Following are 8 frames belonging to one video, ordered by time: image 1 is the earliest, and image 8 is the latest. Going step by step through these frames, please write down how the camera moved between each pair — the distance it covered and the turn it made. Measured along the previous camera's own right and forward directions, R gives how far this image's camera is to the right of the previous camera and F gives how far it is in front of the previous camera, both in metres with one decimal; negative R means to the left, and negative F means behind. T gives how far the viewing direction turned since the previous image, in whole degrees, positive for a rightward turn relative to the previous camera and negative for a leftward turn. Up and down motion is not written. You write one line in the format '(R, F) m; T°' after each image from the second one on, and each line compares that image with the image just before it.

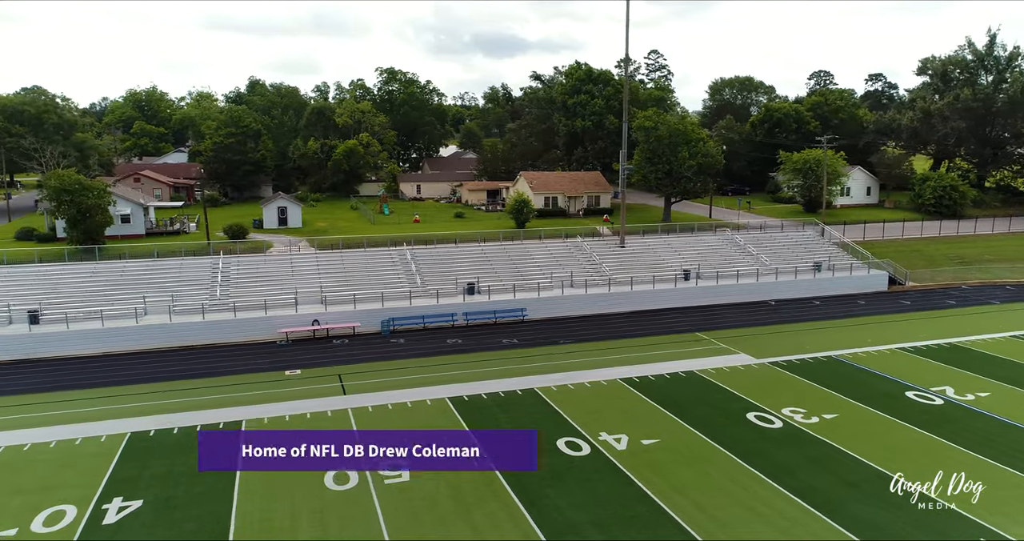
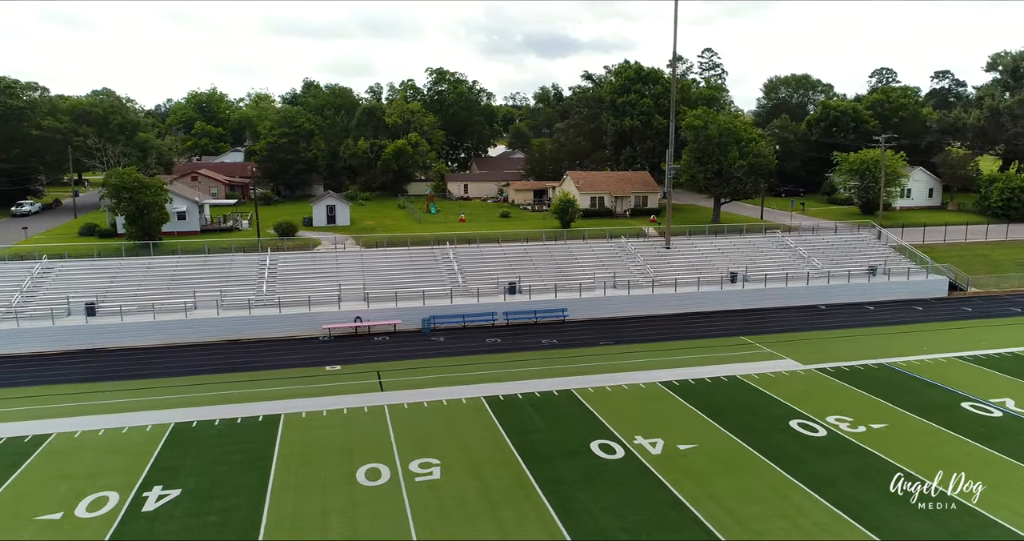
(+0.3, +0.1) m; -4°
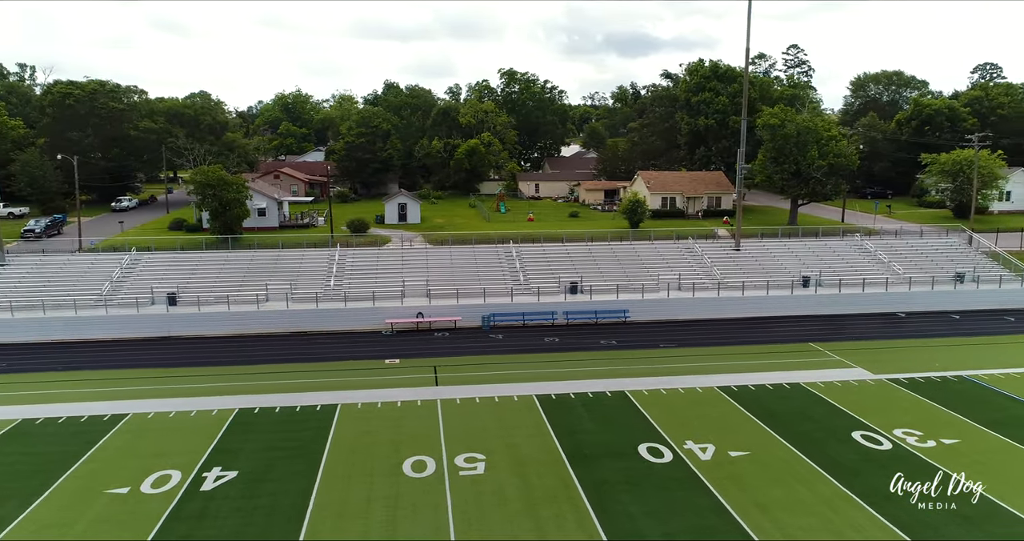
(+0.6, 0.0) m; -6°
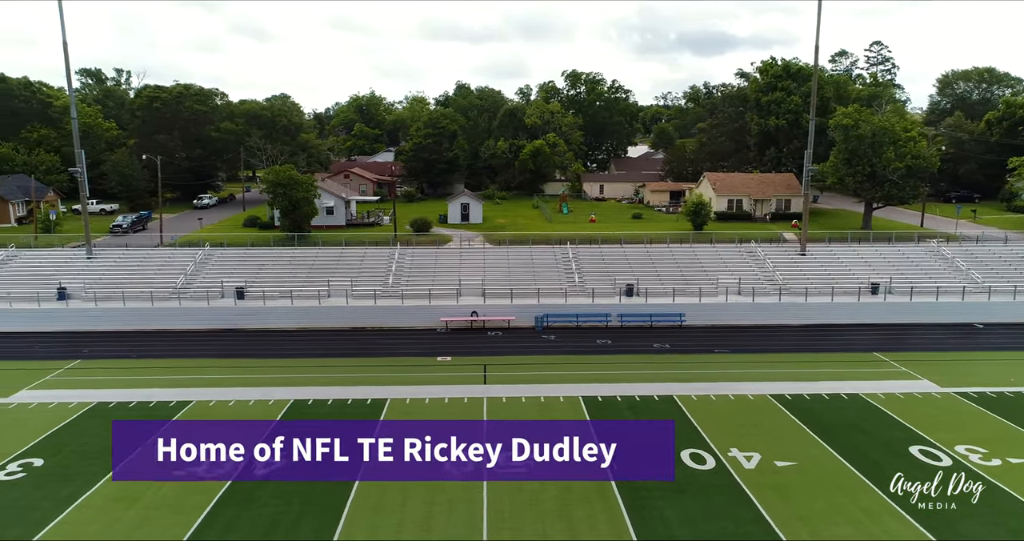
(+0.5, -0.1) m; -6°
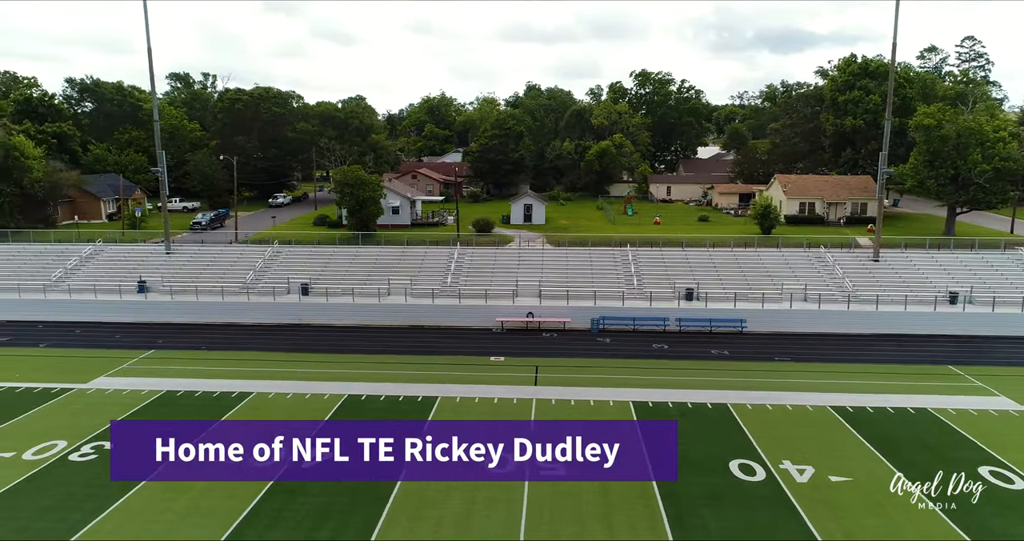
(+0.5, 0.0) m; -6°
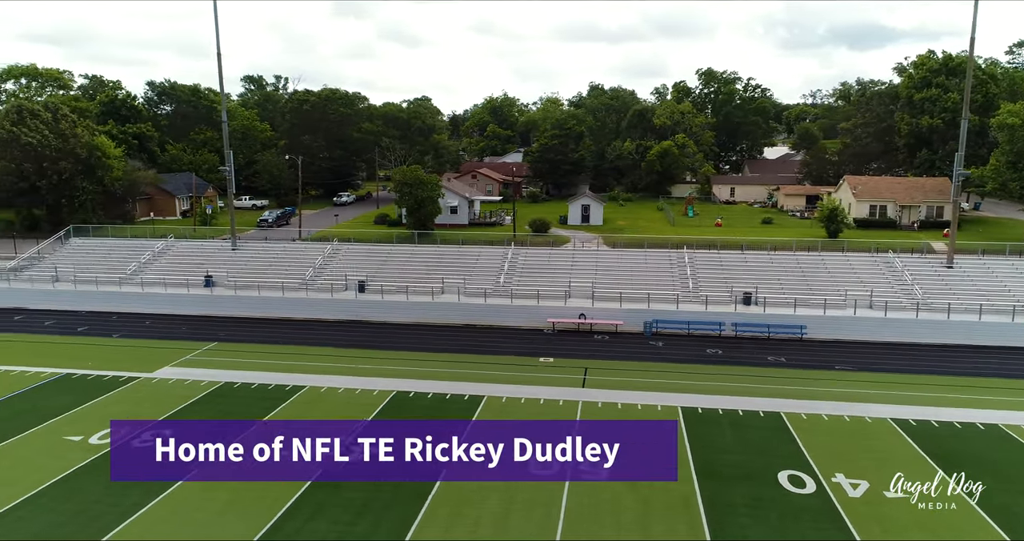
(+0.4, +0.1) m; -5°
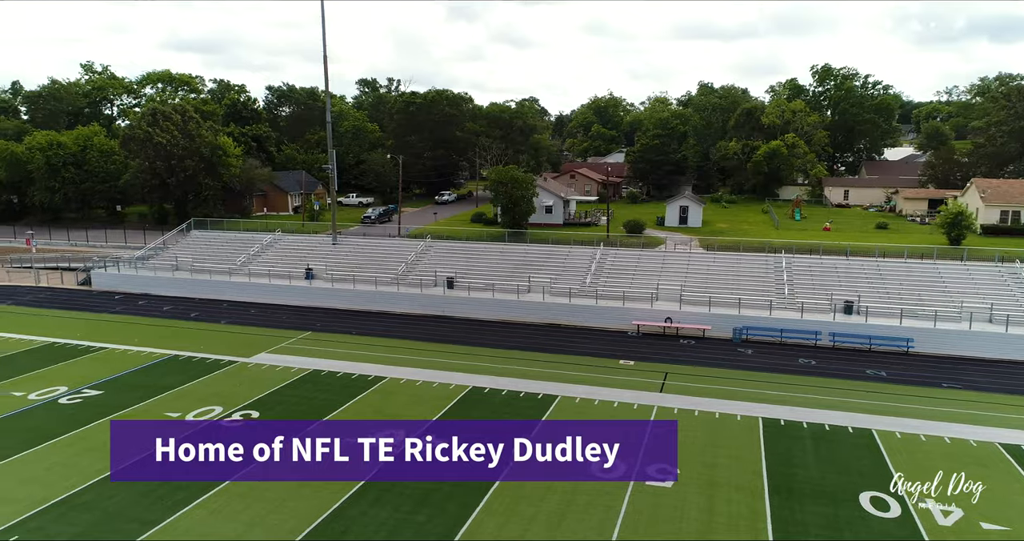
(+0.7, +0.1) m; -8°
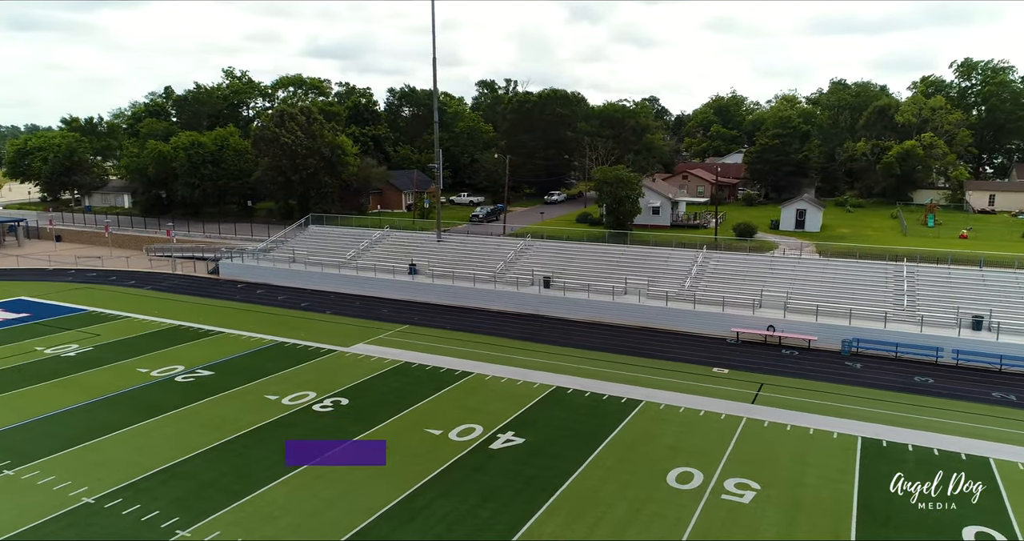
(+0.8, +0.1) m; -9°
